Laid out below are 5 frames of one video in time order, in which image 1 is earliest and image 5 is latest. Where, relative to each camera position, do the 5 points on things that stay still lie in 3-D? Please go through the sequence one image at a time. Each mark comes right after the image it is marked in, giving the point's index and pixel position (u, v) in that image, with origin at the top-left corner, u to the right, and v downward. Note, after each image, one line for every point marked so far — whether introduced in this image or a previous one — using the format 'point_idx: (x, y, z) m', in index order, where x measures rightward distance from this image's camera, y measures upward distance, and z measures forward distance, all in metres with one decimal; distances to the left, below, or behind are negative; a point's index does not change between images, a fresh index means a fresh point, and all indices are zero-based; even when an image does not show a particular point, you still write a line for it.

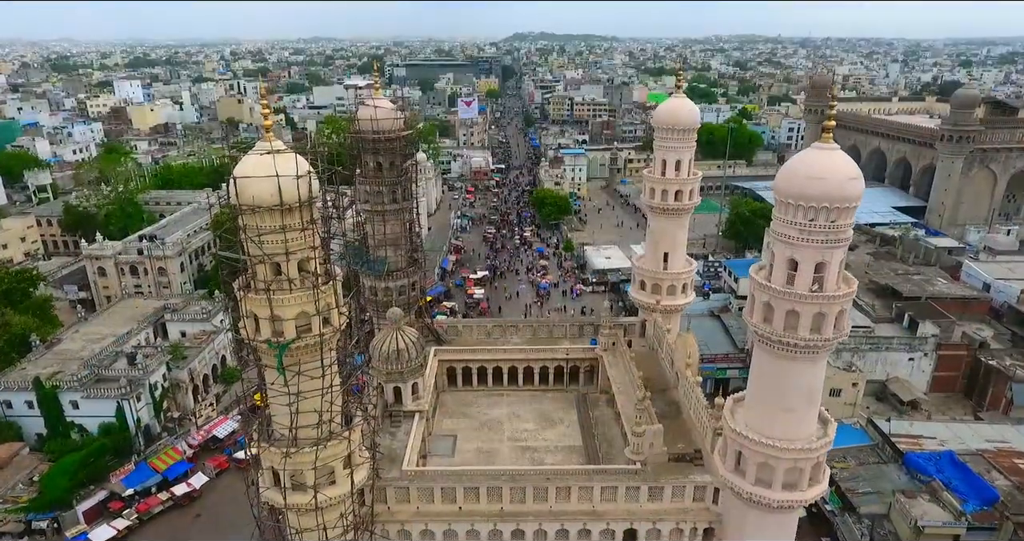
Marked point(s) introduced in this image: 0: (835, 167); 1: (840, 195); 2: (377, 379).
0: (+5.6, +1.8, +10.9) m
1: (+5.6, +1.3, +10.7) m
2: (-3.8, -3.1, +17.7) m
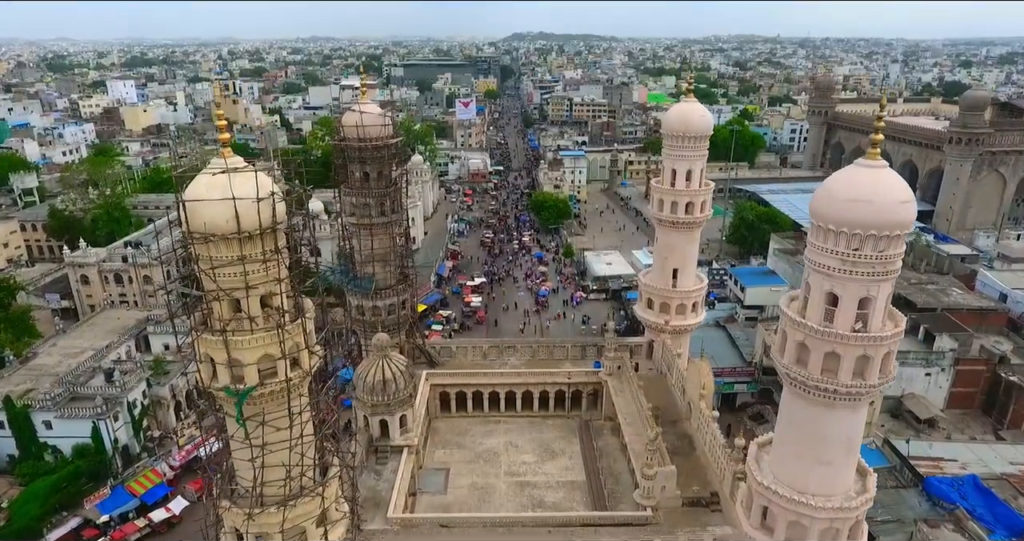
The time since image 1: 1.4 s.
0: (+5.6, +1.3, +9.4) m
1: (+5.6, +0.7, +9.2) m
2: (-3.9, -3.6, +16.2) m
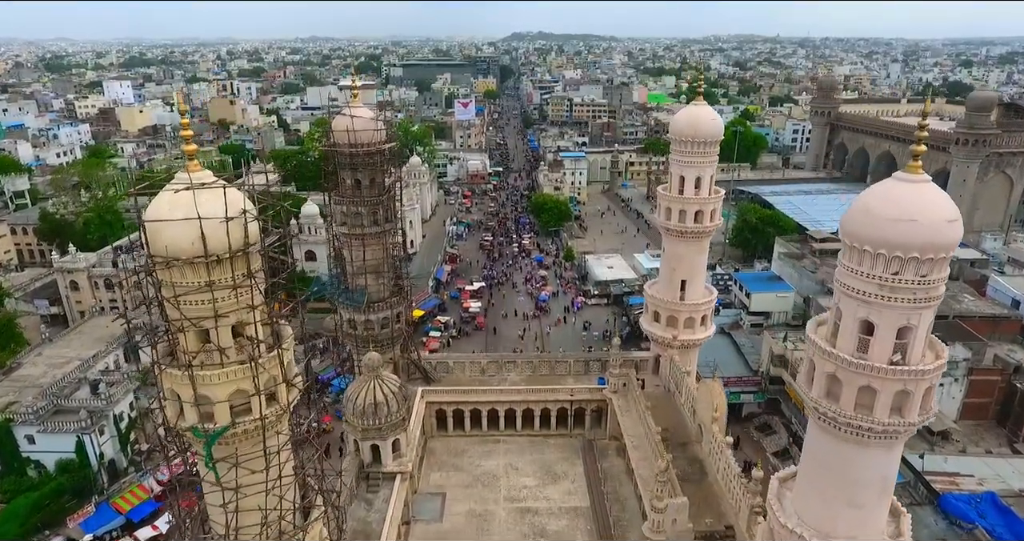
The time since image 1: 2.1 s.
0: (+5.6, +0.9, +8.4) m
1: (+5.6, +0.4, +8.3) m
2: (-3.9, -4.0, +15.2) m
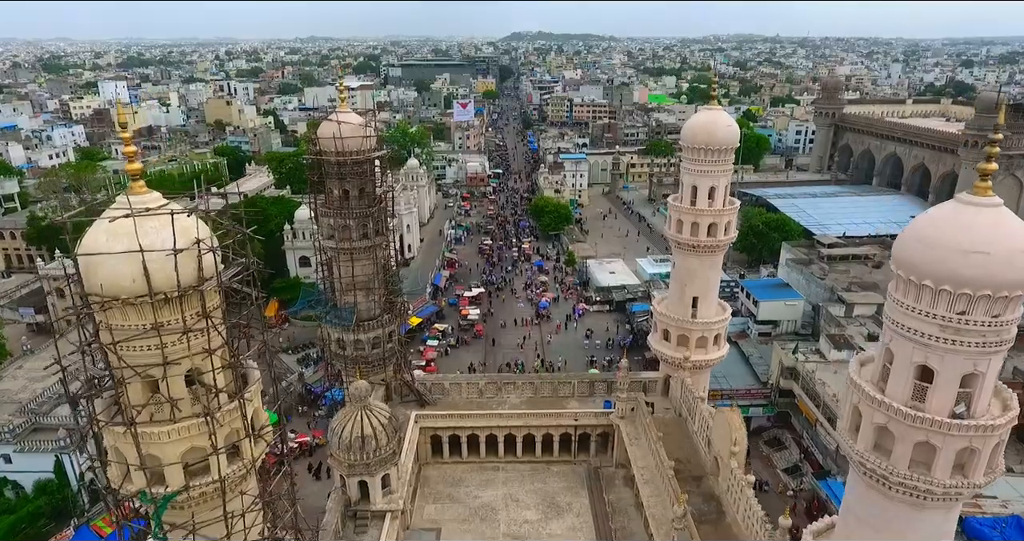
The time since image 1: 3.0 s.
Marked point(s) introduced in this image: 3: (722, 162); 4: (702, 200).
0: (+5.6, +0.4, +7.2) m
1: (+5.6, -0.1, +7.0) m
2: (-3.9, -4.4, +13.9) m
3: (+5.6, +2.9, +16.6) m
4: (+5.1, +1.9, +17.0) m
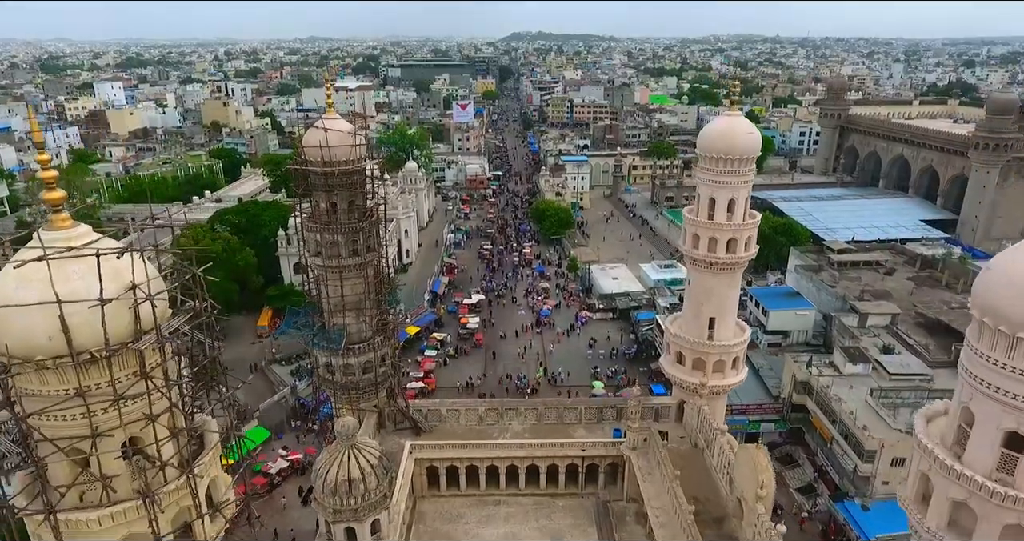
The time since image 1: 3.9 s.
0: (+5.6, 0.0, +5.9) m
1: (+5.6, -0.5, +5.7) m
2: (-3.8, -4.9, +12.6) m
3: (+5.6, +2.4, +15.3) m
4: (+5.2, +1.4, +15.7) m
